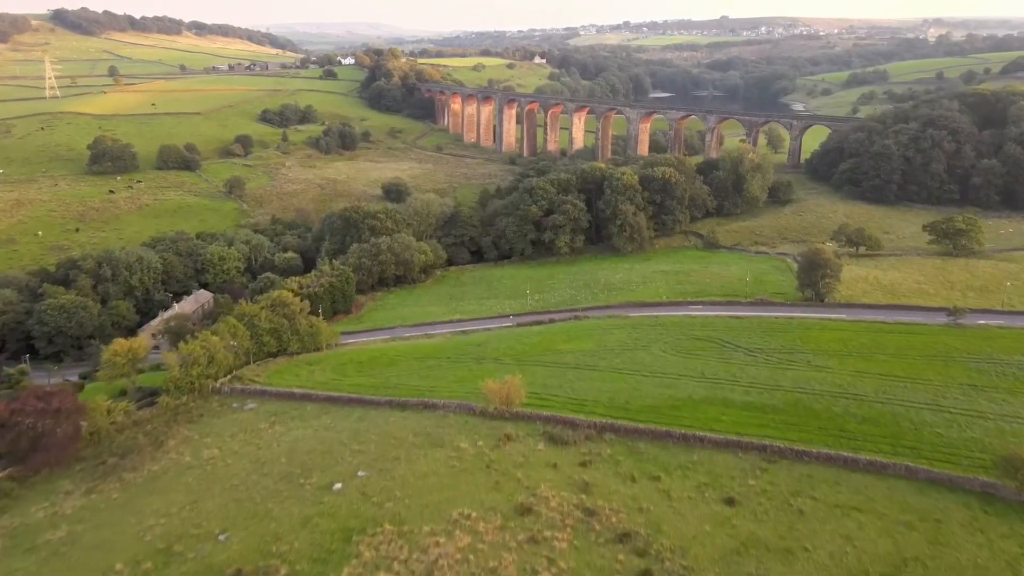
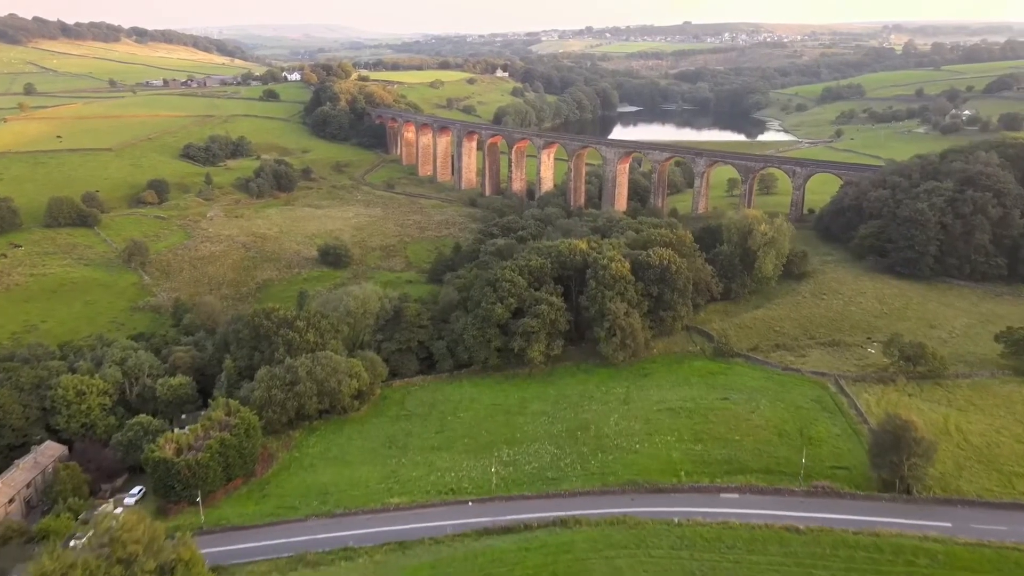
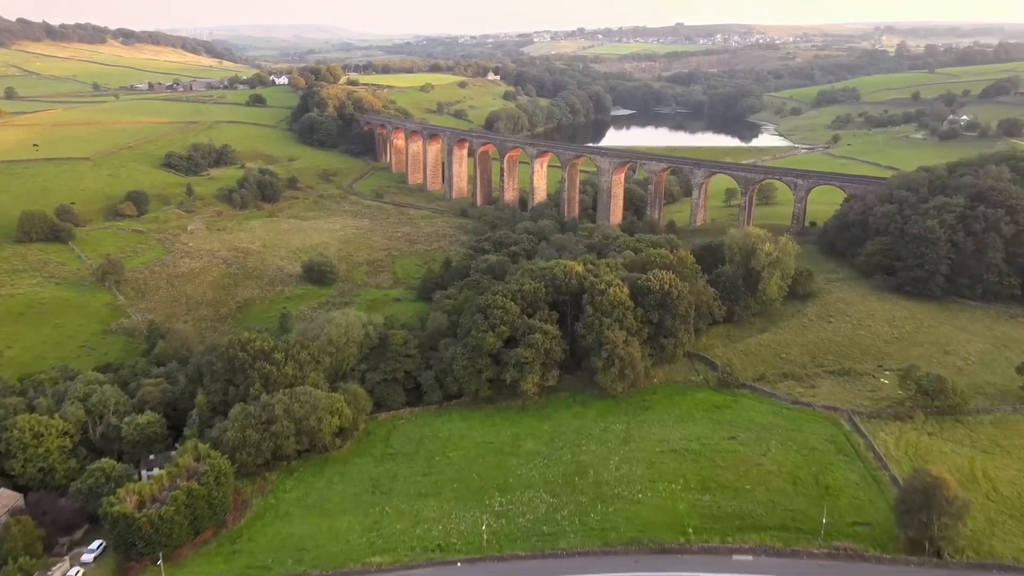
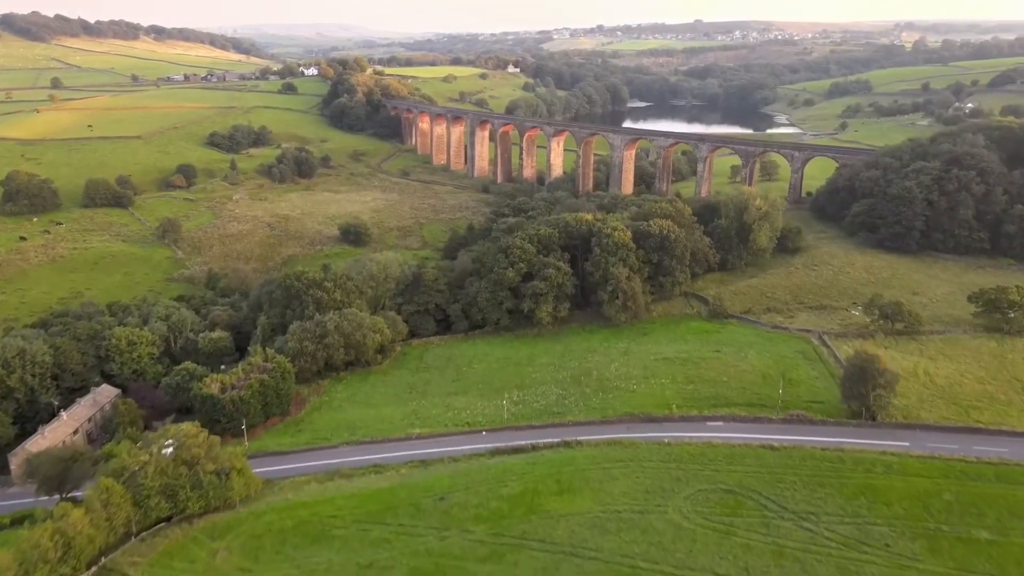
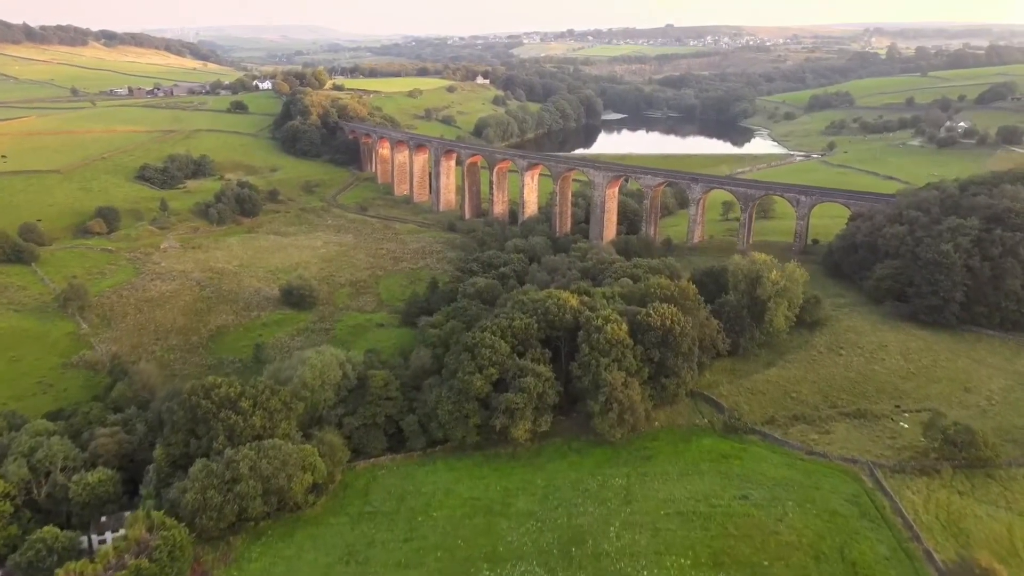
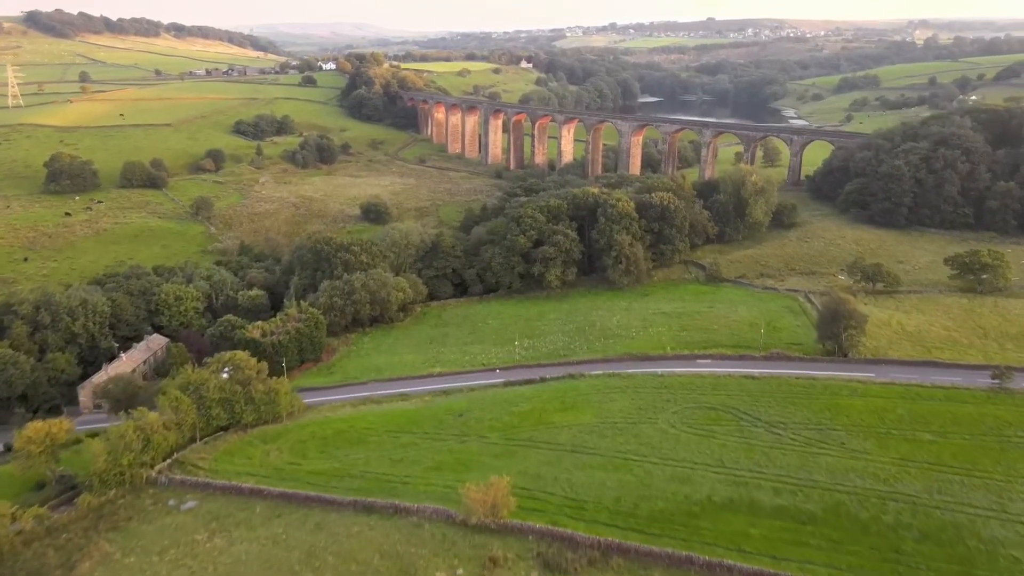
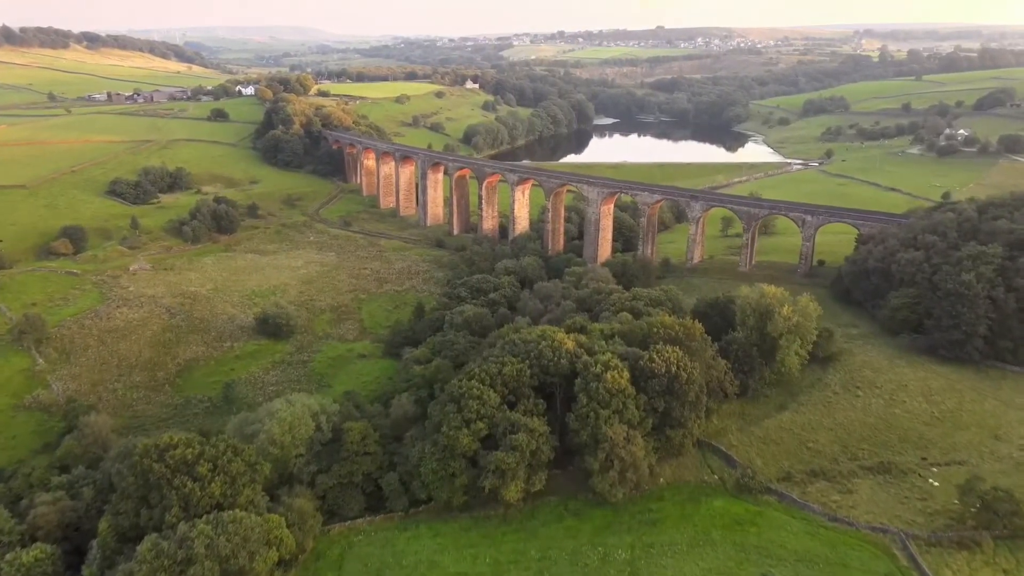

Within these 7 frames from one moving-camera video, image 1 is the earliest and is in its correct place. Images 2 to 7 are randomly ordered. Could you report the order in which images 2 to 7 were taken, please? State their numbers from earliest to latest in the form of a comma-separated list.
6, 4, 2, 3, 5, 7
